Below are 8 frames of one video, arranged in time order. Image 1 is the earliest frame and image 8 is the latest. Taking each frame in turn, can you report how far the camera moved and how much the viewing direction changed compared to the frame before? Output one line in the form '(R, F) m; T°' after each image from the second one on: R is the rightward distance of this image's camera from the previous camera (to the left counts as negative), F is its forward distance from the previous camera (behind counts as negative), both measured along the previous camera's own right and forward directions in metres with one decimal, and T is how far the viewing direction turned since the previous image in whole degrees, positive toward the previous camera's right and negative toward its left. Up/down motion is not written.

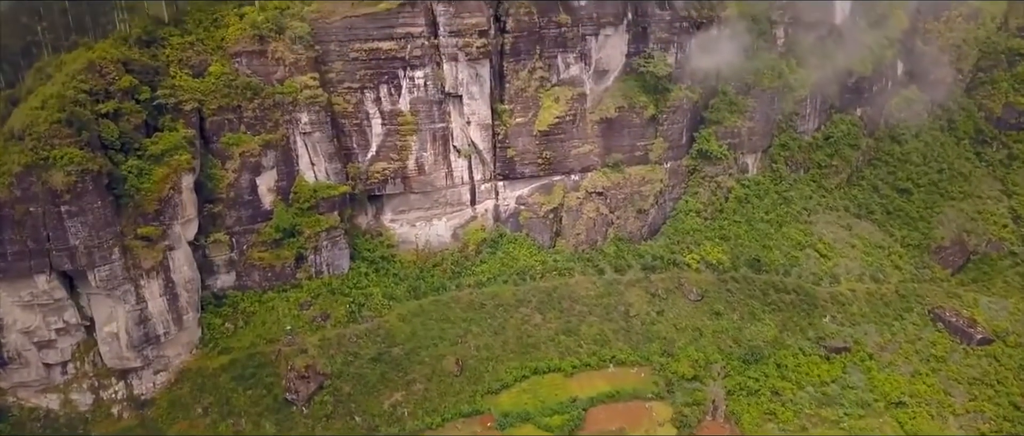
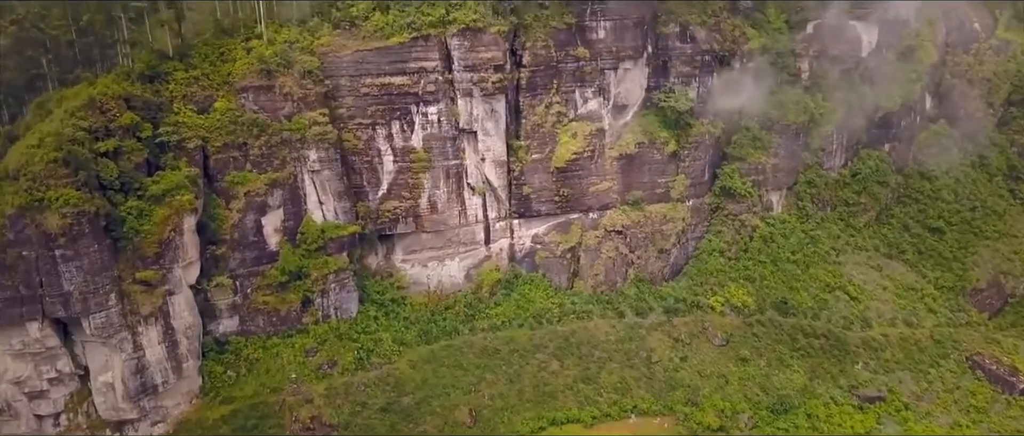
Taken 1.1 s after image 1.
(-0.2, +1.1) m; -1°
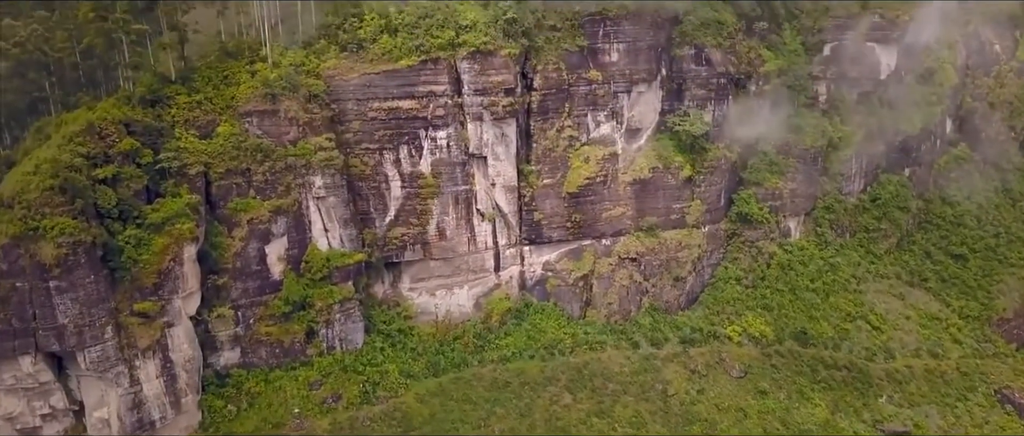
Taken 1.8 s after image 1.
(-0.2, +0.8) m; 0°
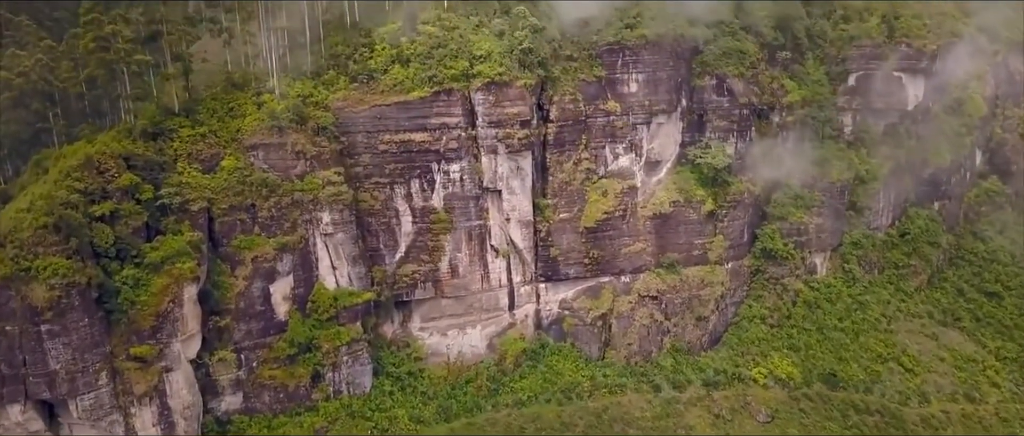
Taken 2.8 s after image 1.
(-0.2, +1.0) m; -1°
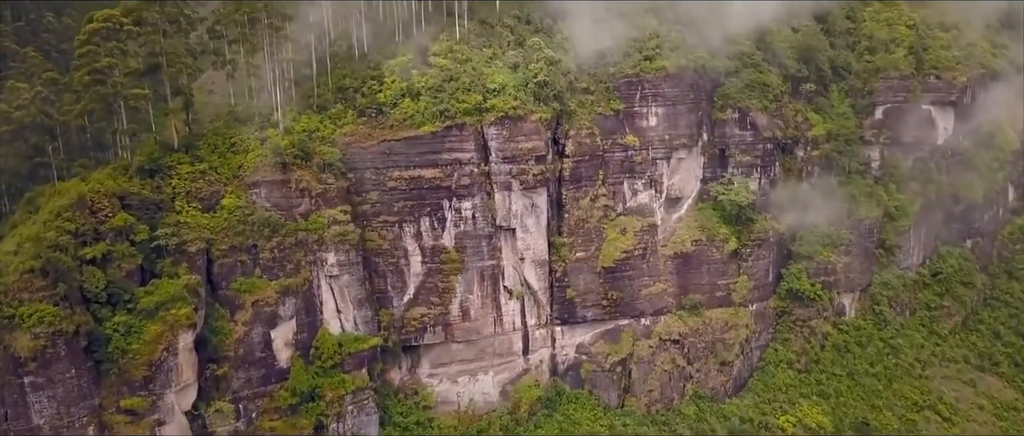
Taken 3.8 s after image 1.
(-0.2, +1.1) m; -1°
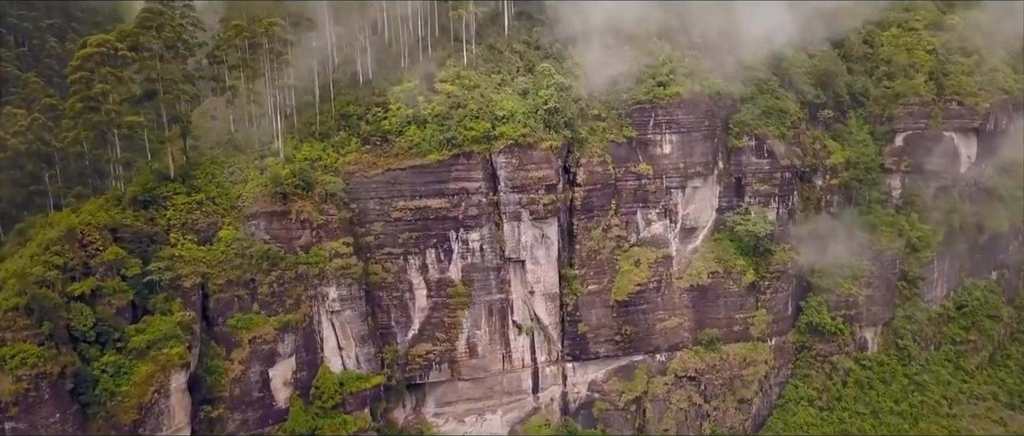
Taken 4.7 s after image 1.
(-0.2, +0.9) m; 0°
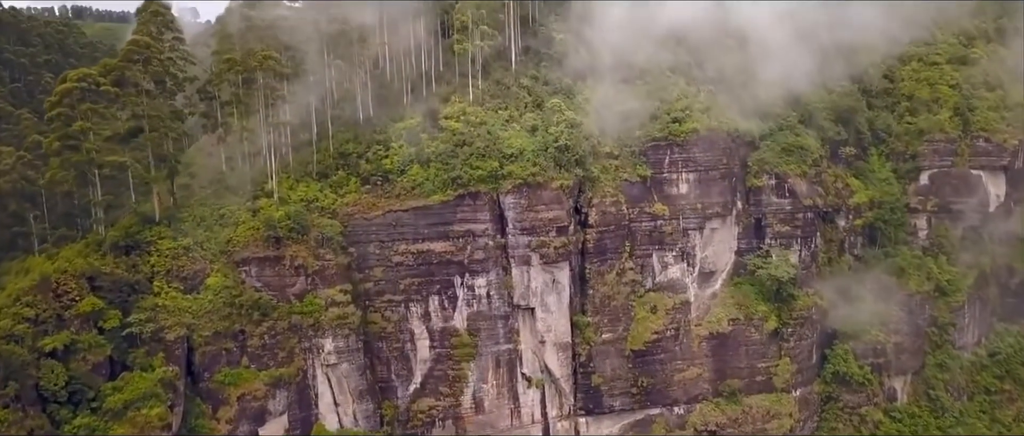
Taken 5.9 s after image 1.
(-0.2, +1.3) m; 0°
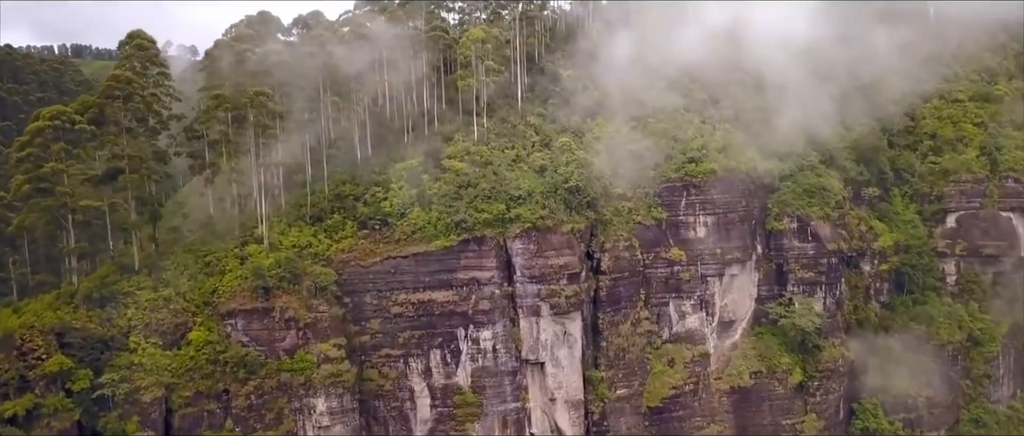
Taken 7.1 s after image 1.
(-0.2, +1.3) m; 0°
